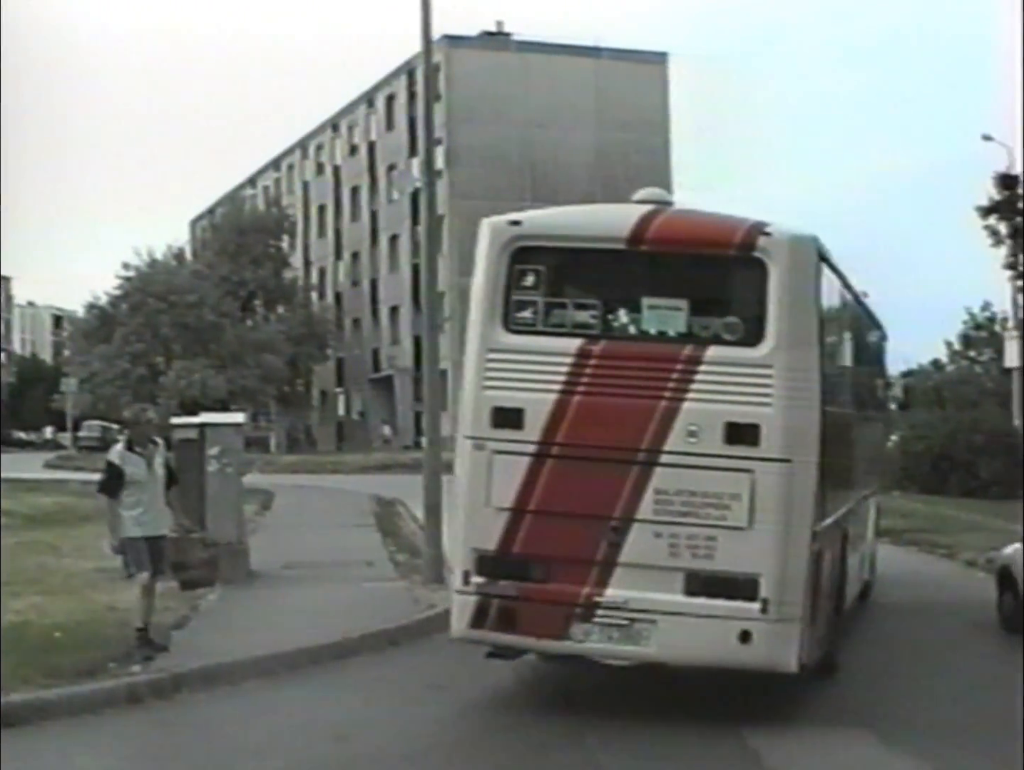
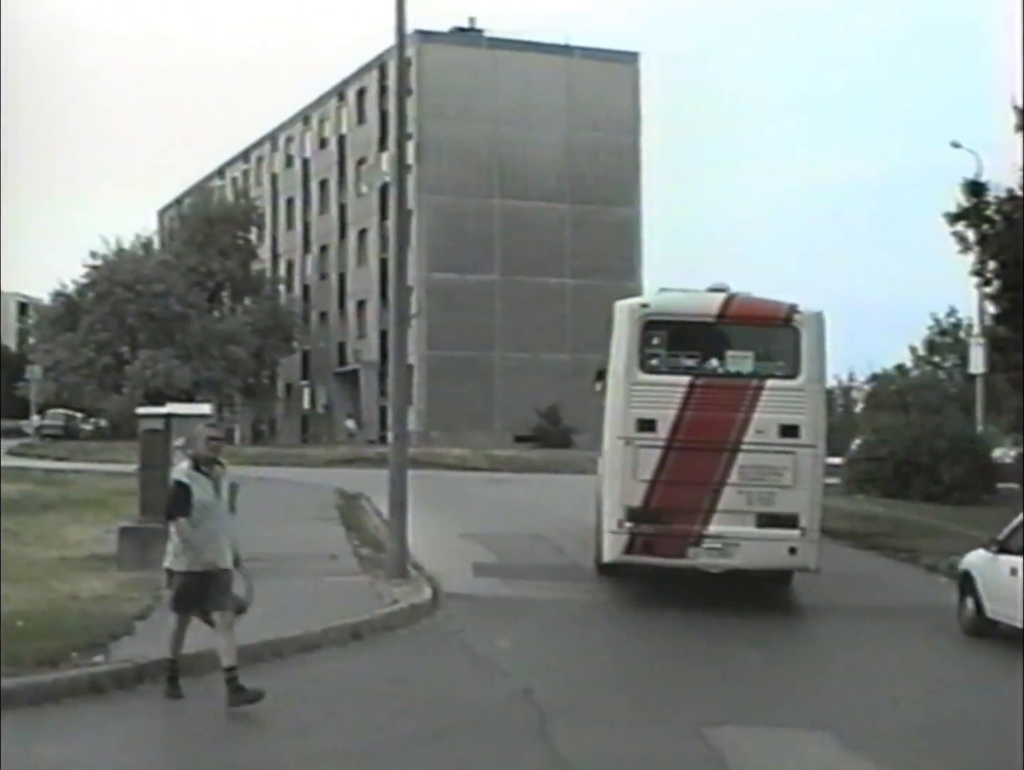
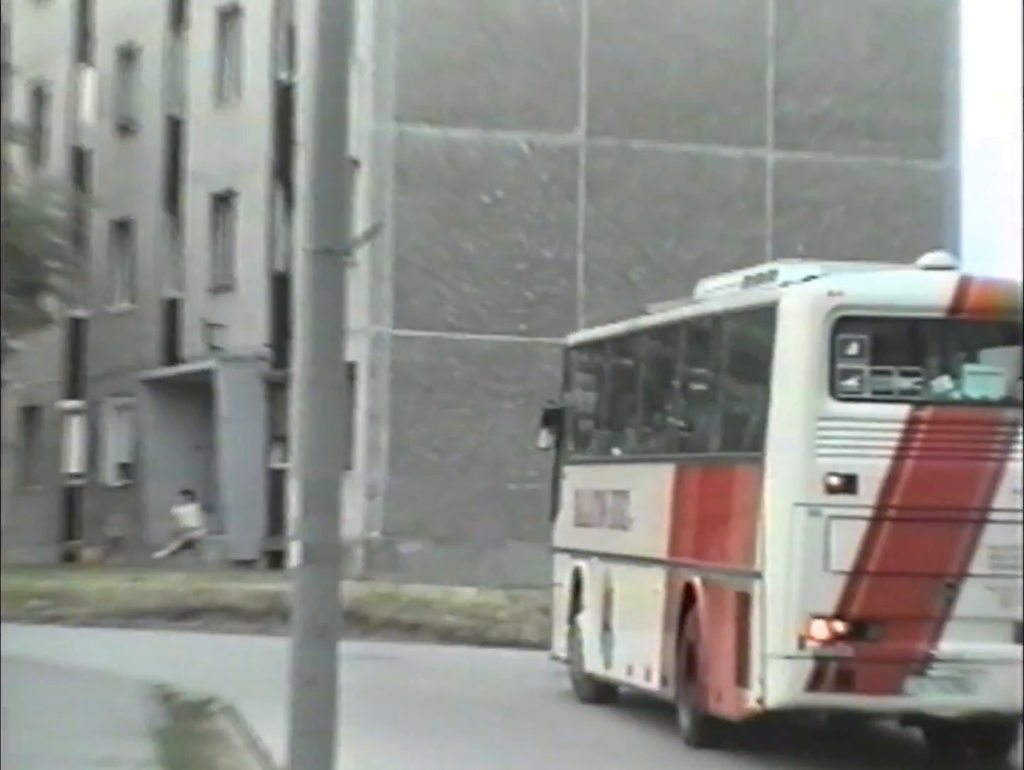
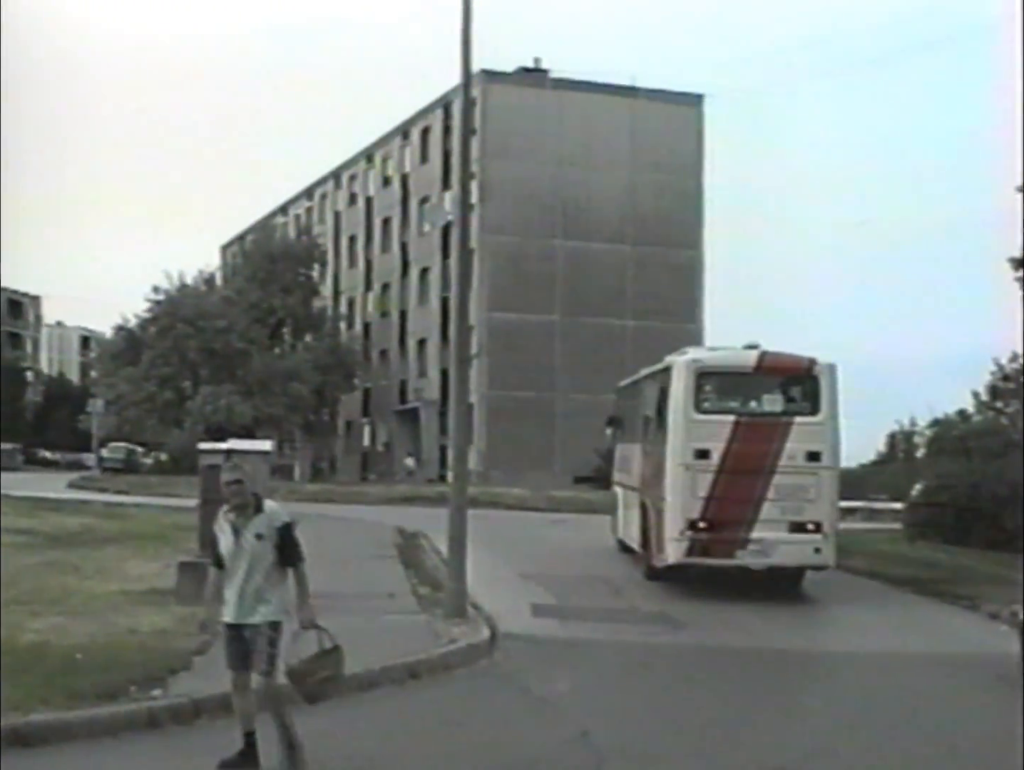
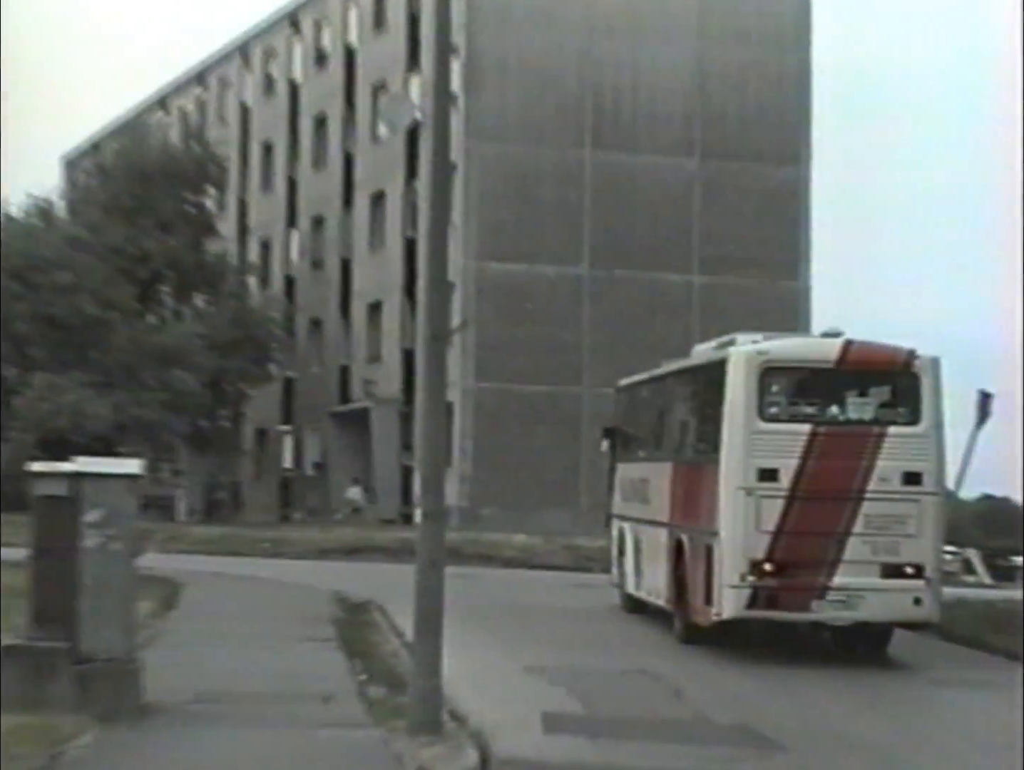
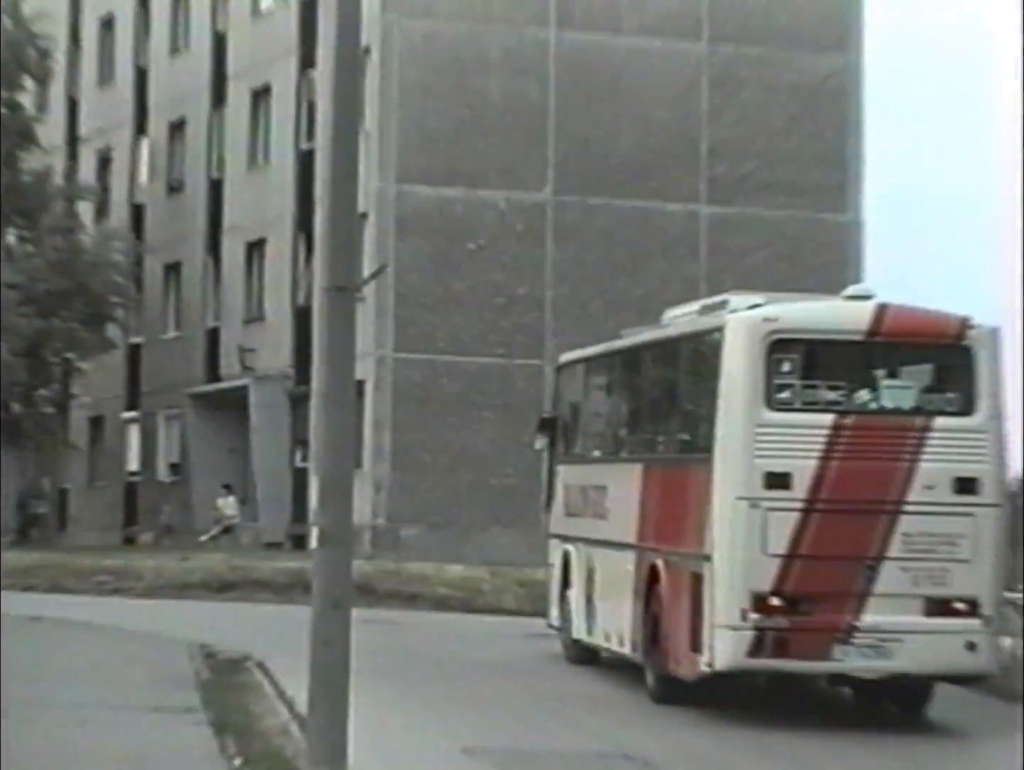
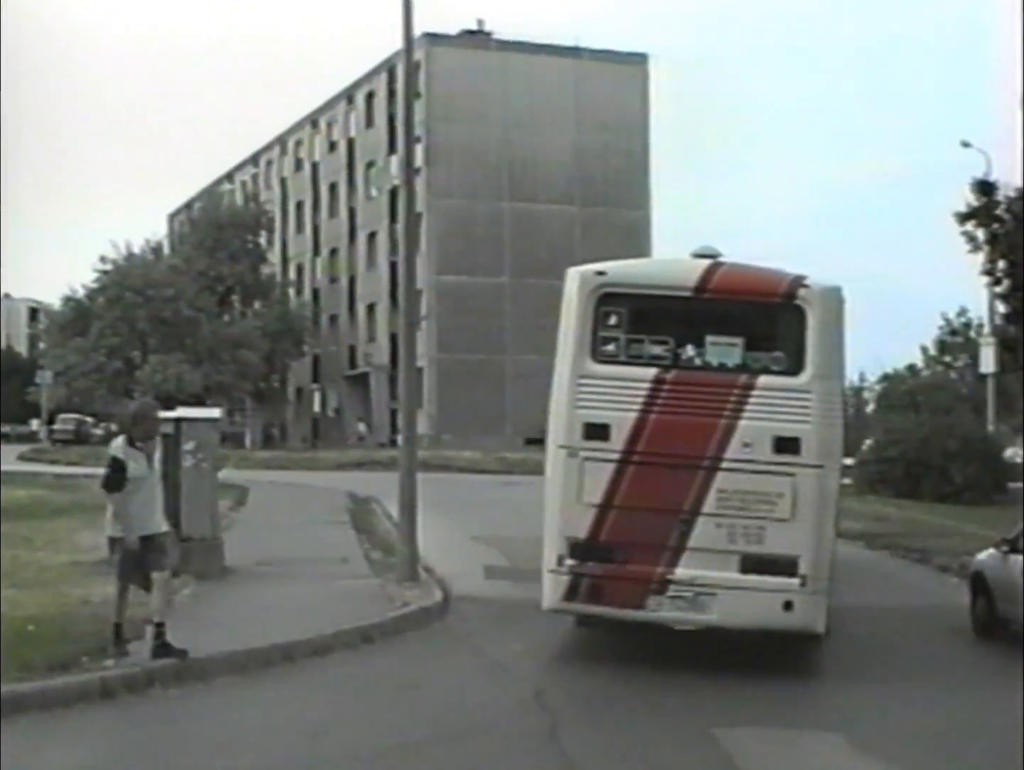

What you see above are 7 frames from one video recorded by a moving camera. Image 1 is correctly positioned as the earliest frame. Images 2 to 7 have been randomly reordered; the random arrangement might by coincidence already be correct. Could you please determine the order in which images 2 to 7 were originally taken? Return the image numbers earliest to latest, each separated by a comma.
7, 2, 4, 5, 6, 3
